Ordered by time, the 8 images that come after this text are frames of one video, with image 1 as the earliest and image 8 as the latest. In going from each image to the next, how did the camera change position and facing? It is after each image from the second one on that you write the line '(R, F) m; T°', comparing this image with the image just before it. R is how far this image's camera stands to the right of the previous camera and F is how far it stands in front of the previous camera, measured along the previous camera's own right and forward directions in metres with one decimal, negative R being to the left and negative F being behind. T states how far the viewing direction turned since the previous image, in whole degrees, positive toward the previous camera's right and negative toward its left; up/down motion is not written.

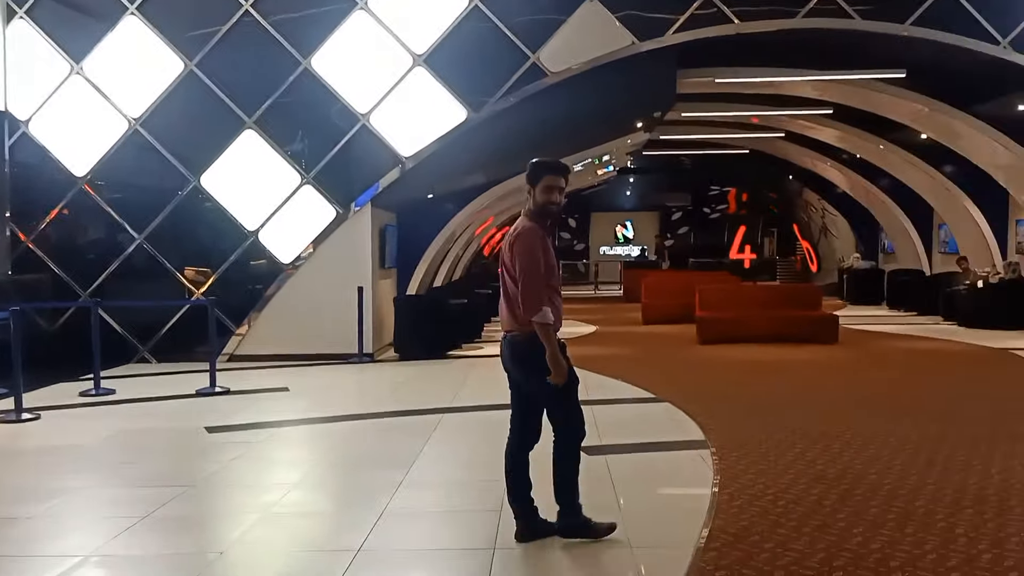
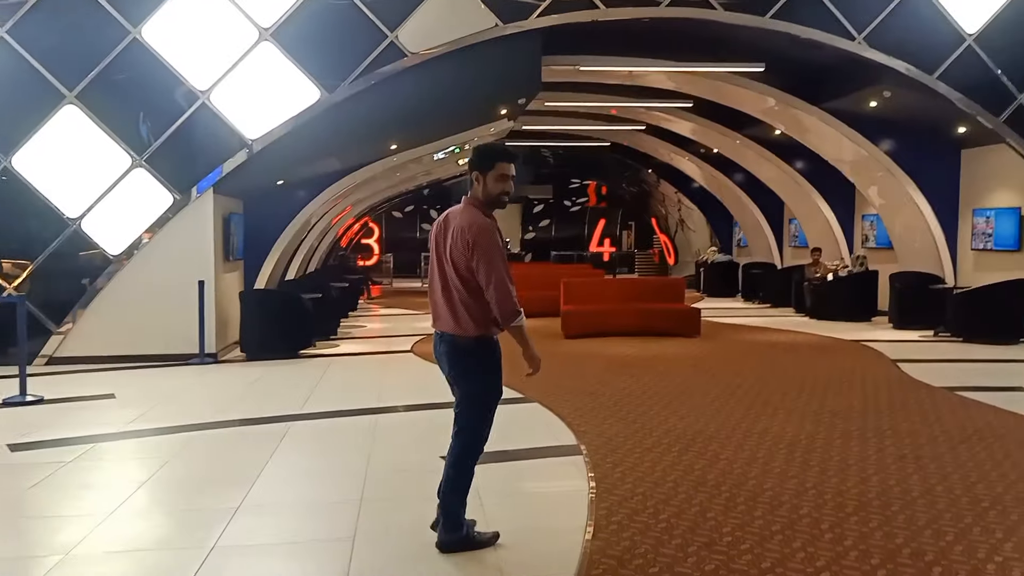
(0.0, +0.5) m; +9°
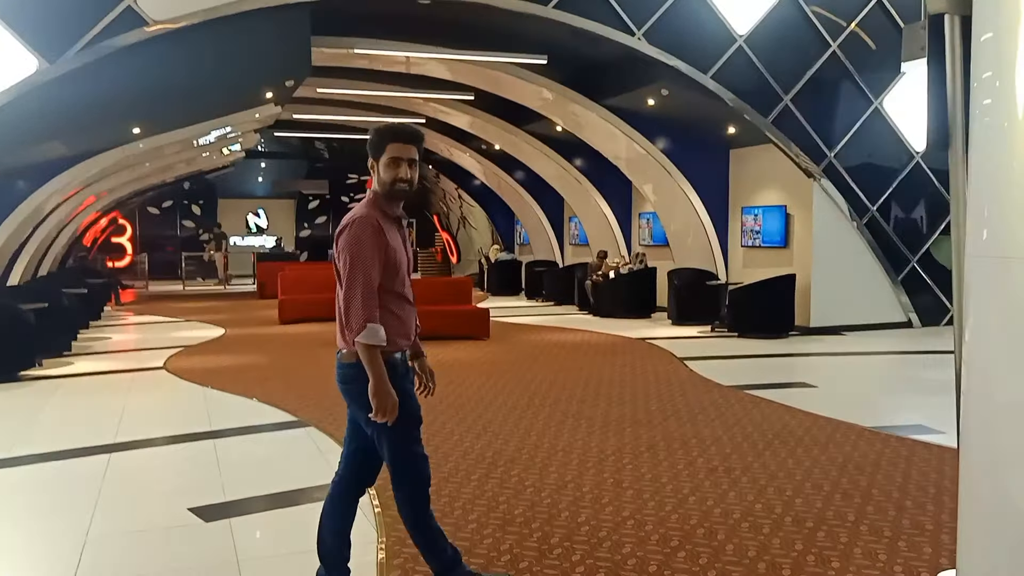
(0.0, +0.7) m; +15°
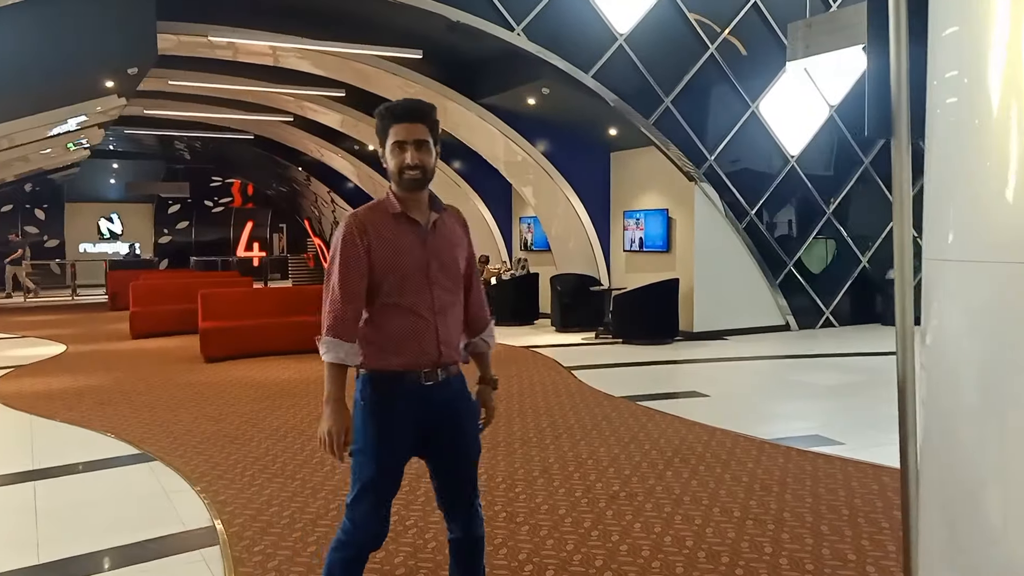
(0.0, +0.5) m; +8°
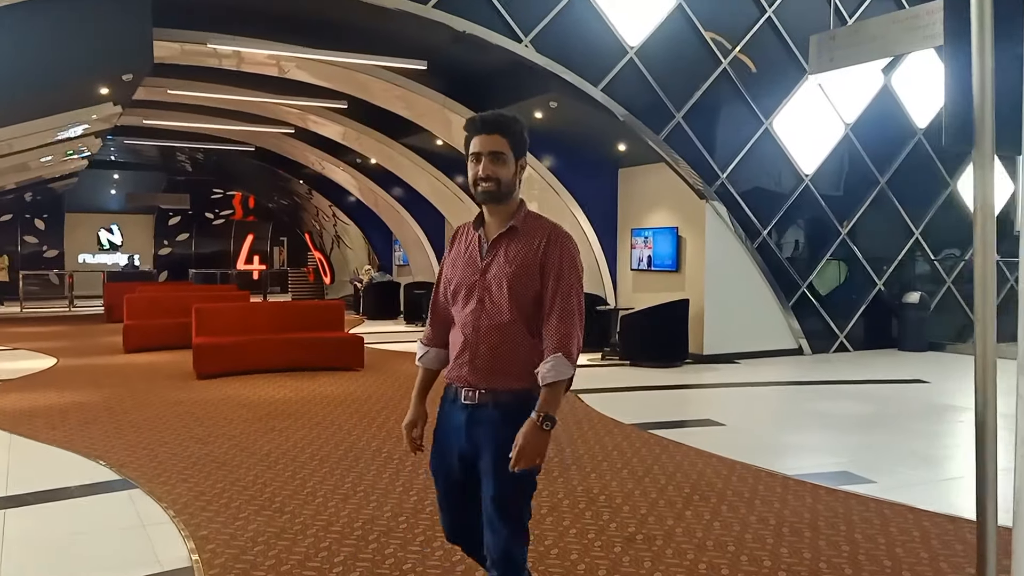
(0.0, +0.3) m; 0°
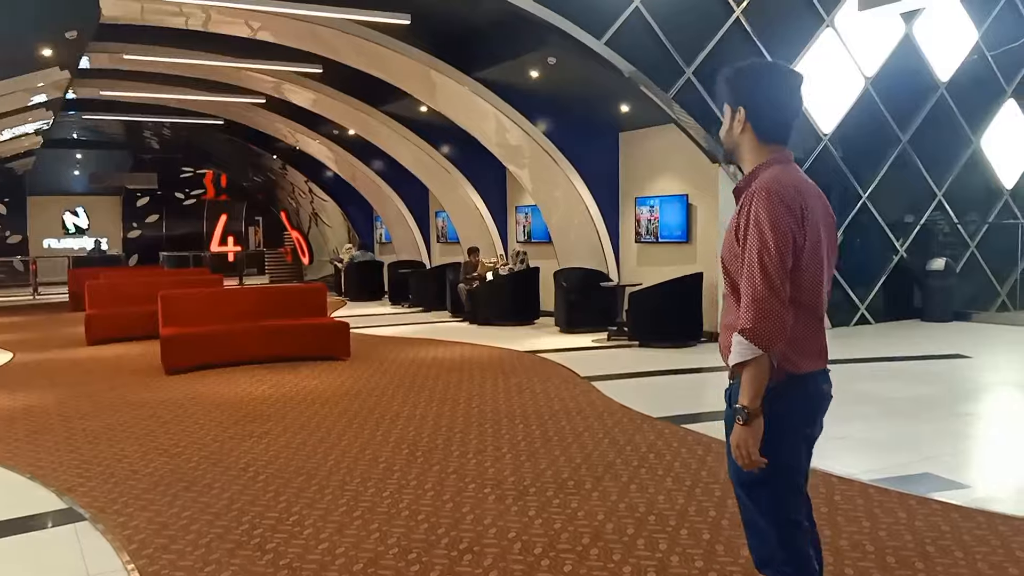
(-0.2, +0.8) m; +1°
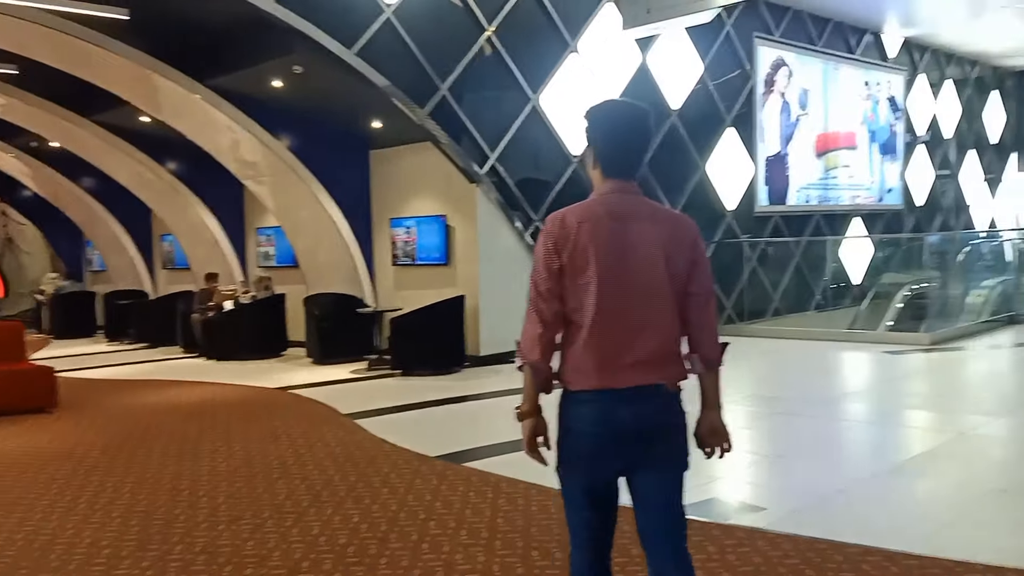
(-0.1, +0.5) m; +18°
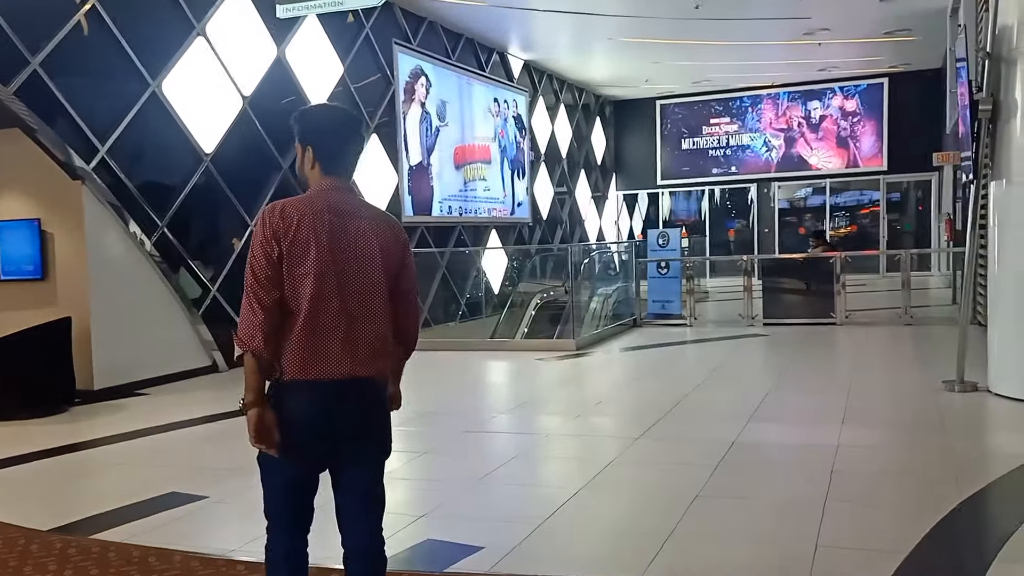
(-0.2, +0.7) m; +26°
